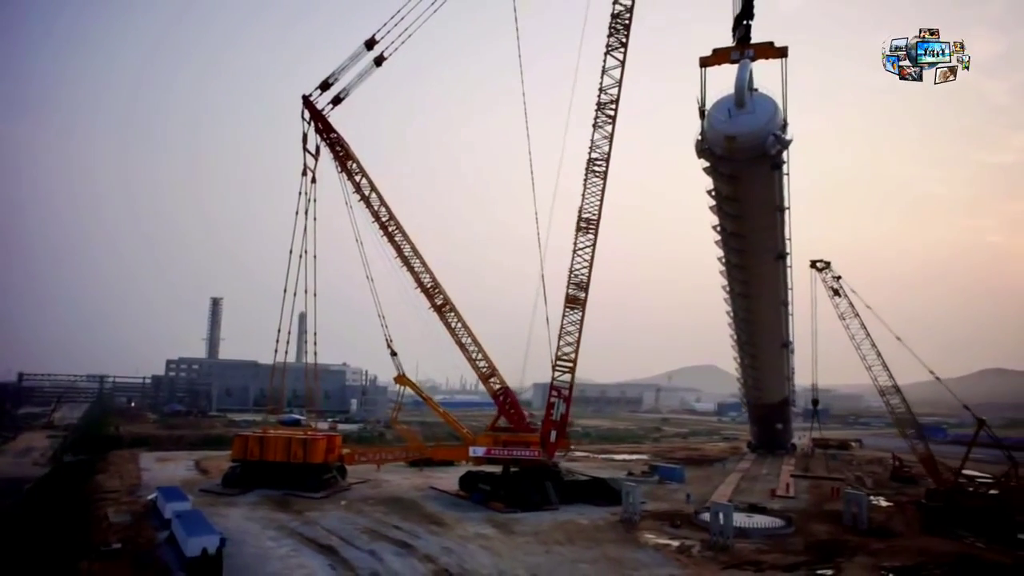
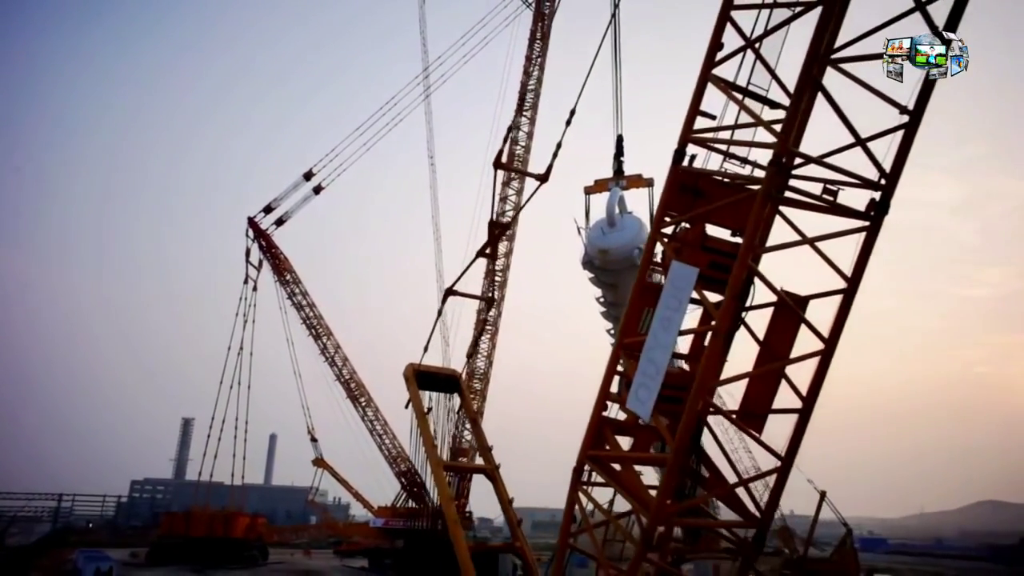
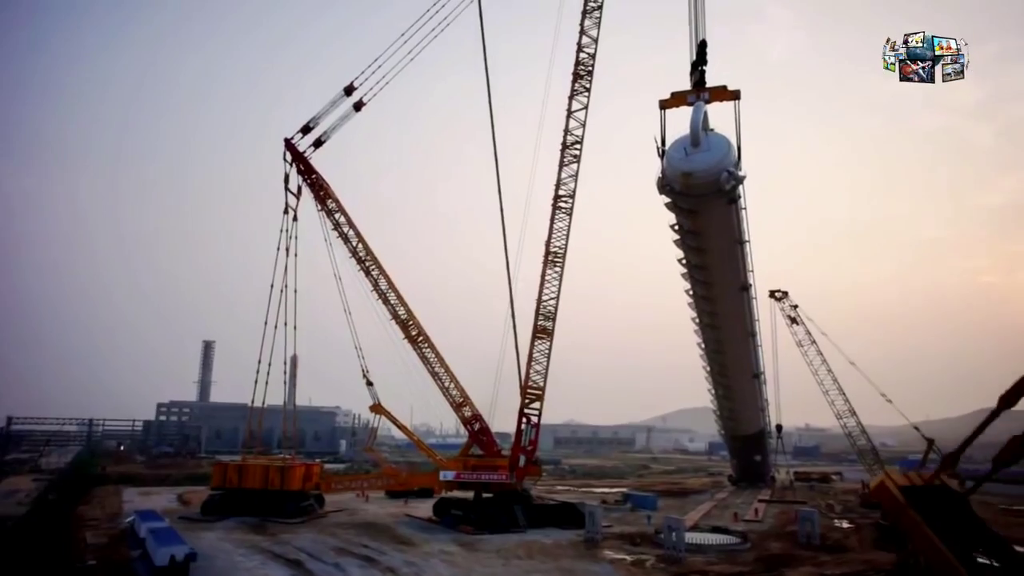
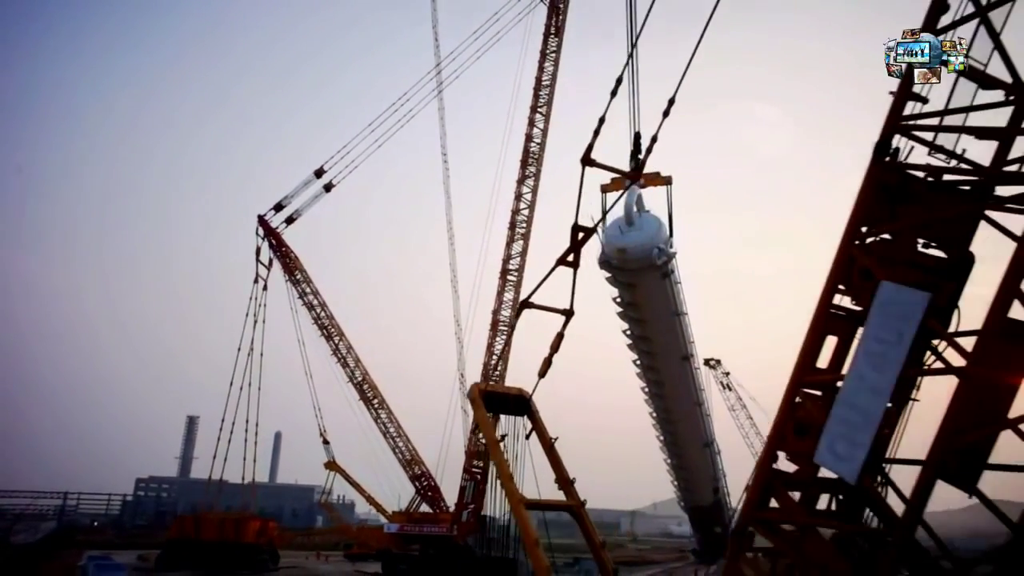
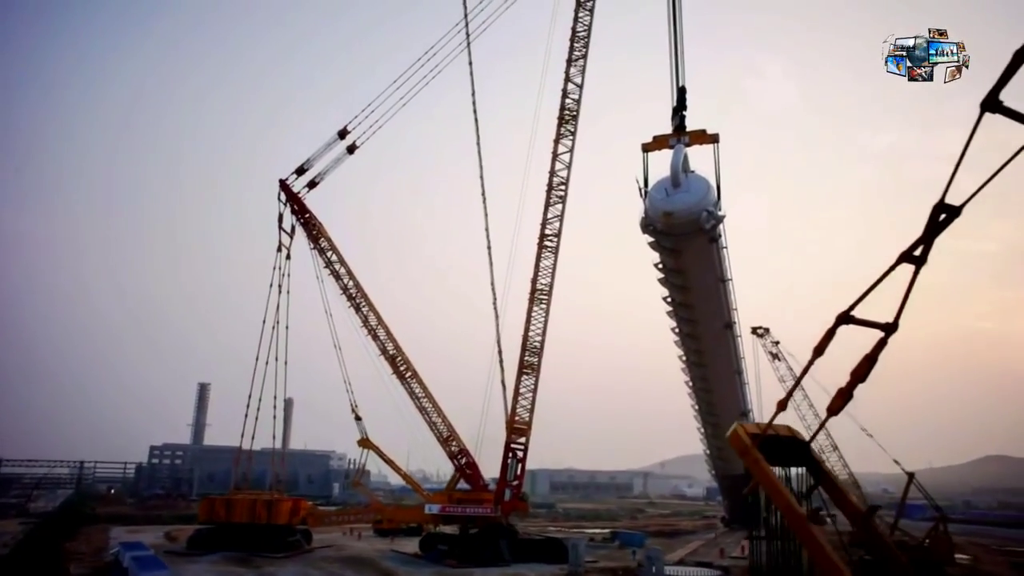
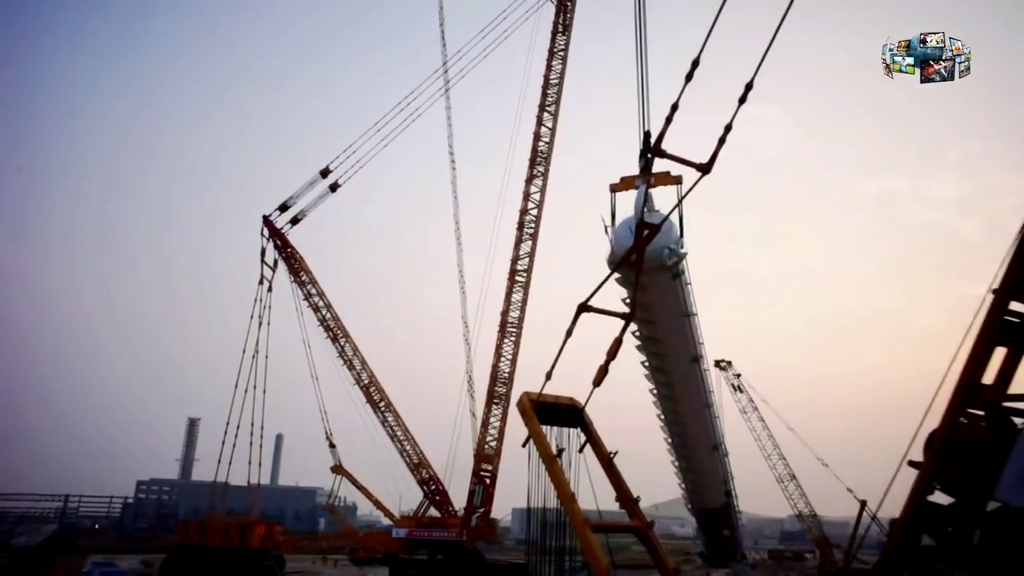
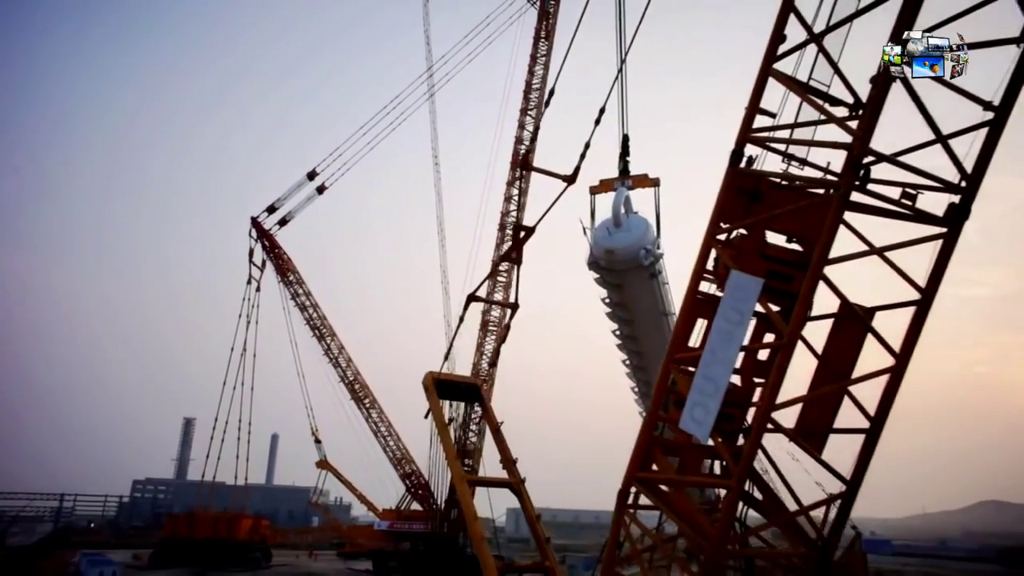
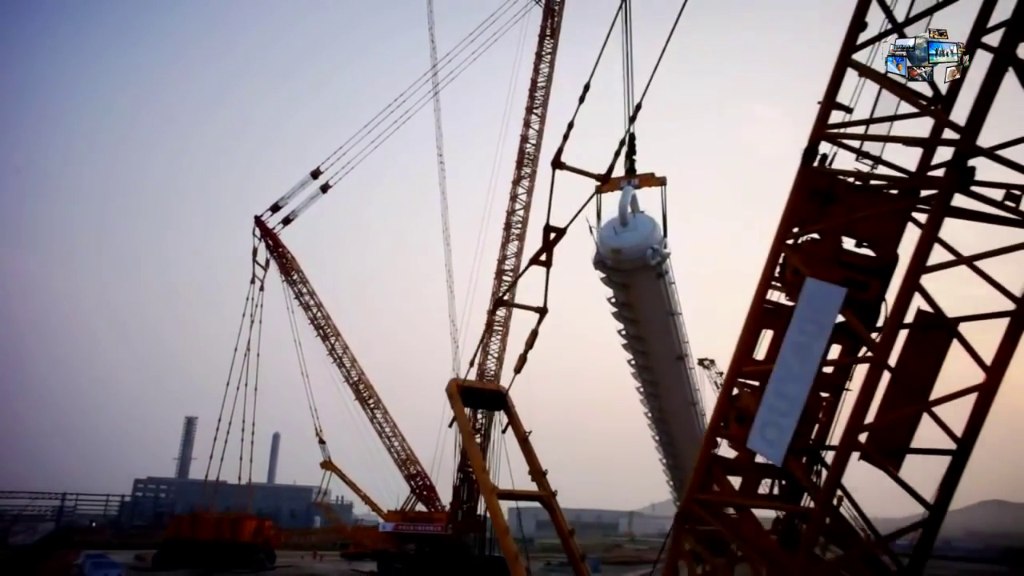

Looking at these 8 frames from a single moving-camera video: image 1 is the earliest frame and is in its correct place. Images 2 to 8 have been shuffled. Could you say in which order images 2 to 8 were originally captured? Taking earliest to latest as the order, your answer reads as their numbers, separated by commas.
3, 5, 6, 4, 8, 7, 2
